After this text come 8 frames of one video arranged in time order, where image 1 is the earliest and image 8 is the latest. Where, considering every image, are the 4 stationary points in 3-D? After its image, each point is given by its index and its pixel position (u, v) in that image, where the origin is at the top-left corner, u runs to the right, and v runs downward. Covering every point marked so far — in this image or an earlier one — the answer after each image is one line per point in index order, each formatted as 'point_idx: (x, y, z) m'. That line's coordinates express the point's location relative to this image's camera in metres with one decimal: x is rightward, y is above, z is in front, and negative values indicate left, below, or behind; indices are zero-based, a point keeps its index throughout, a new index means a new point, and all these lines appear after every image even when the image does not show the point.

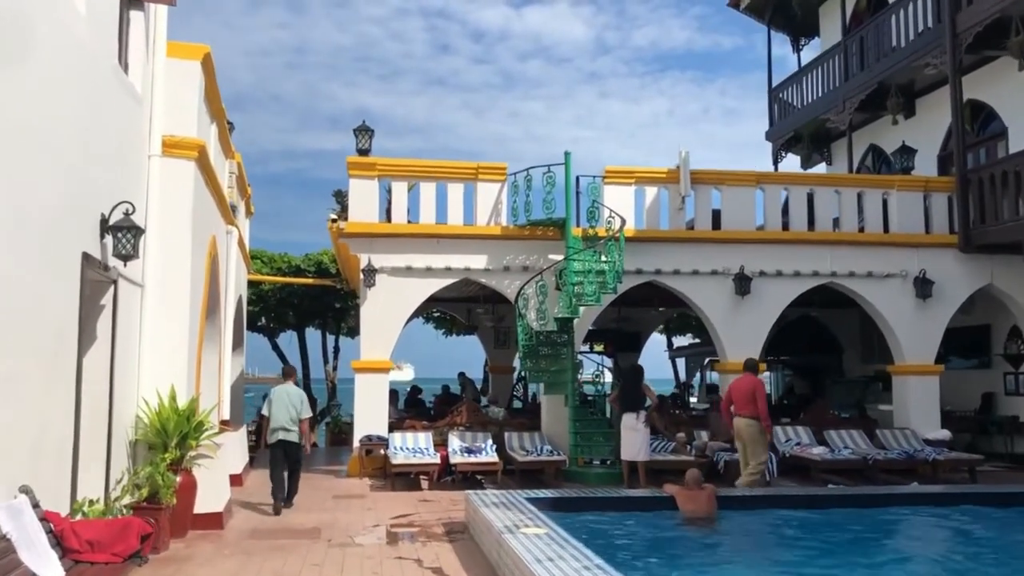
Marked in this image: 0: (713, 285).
0: (+2.7, 0.0, +12.6) m
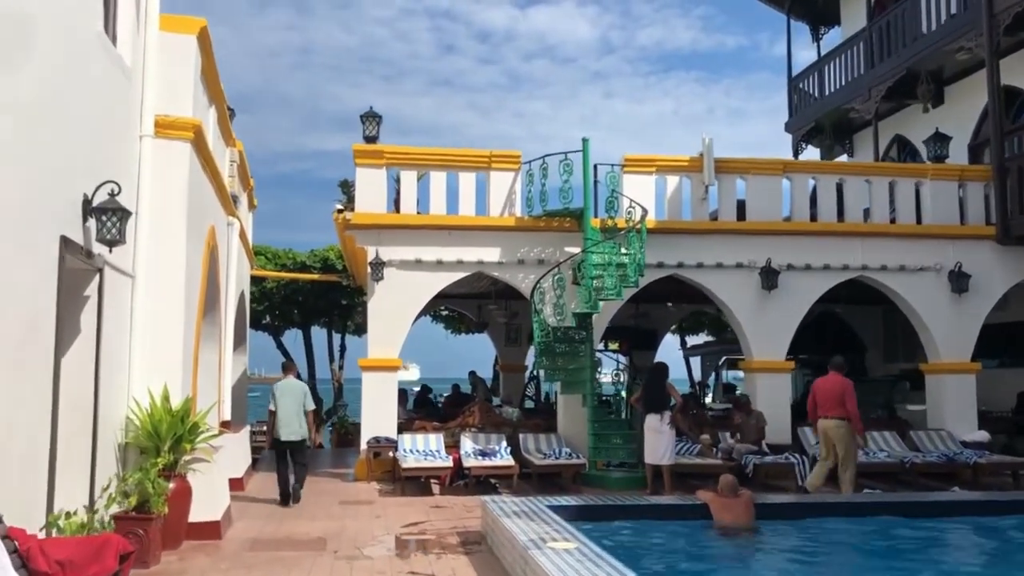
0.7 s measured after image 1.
0: (+2.9, +0.1, +11.9) m
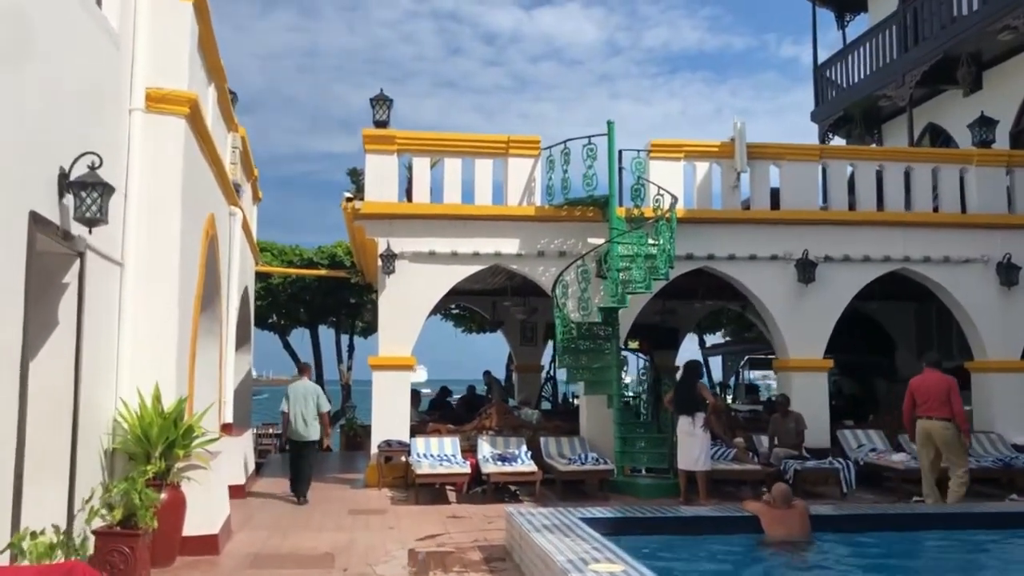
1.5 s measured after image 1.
0: (+3.1, +0.2, +11.2) m
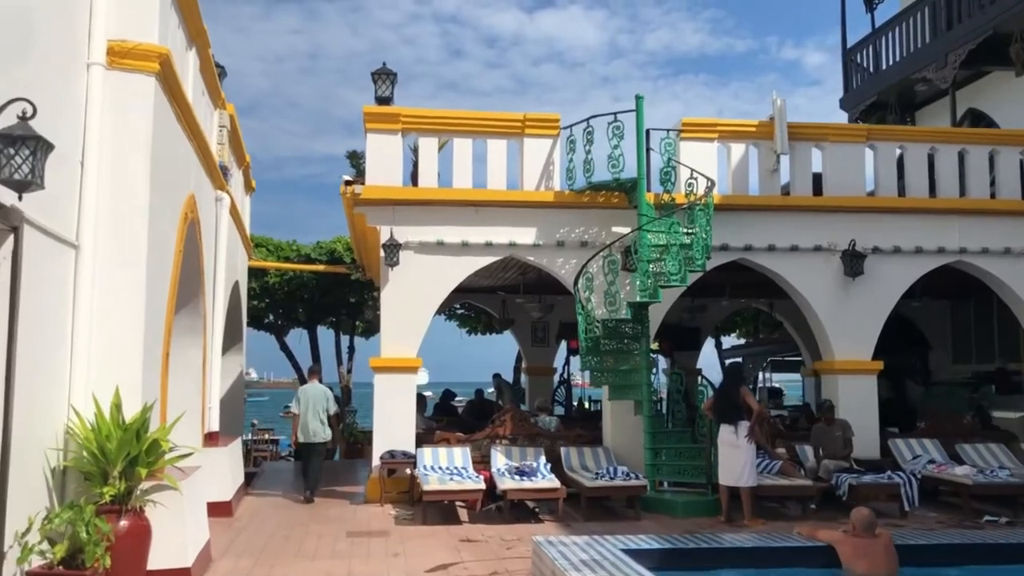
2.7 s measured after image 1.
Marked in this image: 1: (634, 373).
0: (+3.3, +0.3, +10.2) m
1: (+1.2, -0.8, +9.2) m
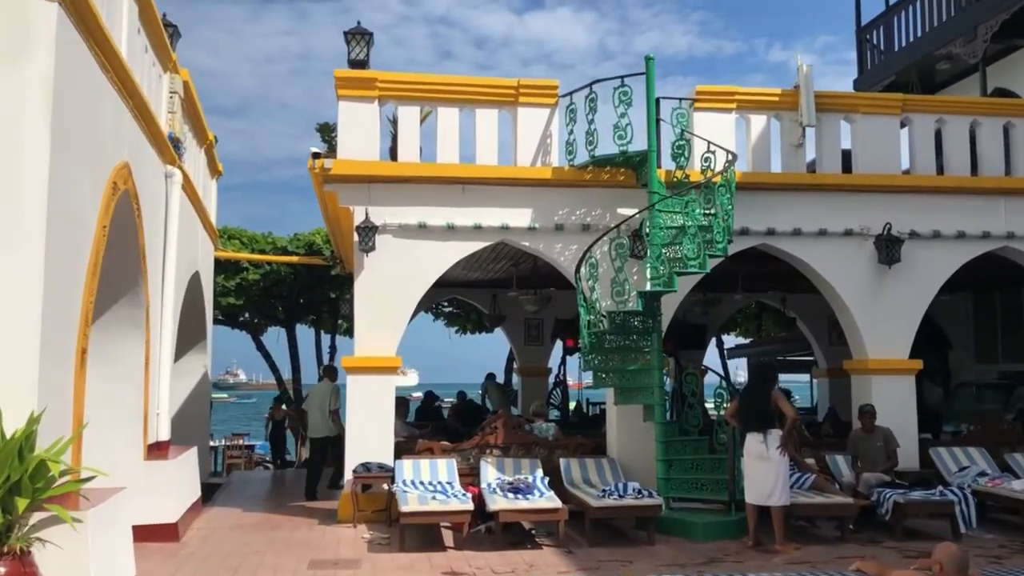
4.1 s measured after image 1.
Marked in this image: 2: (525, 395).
0: (+3.2, +0.4, +9.0) m
1: (+1.1, -0.7, +8.1) m
2: (+0.2, -1.6, +14.0) m
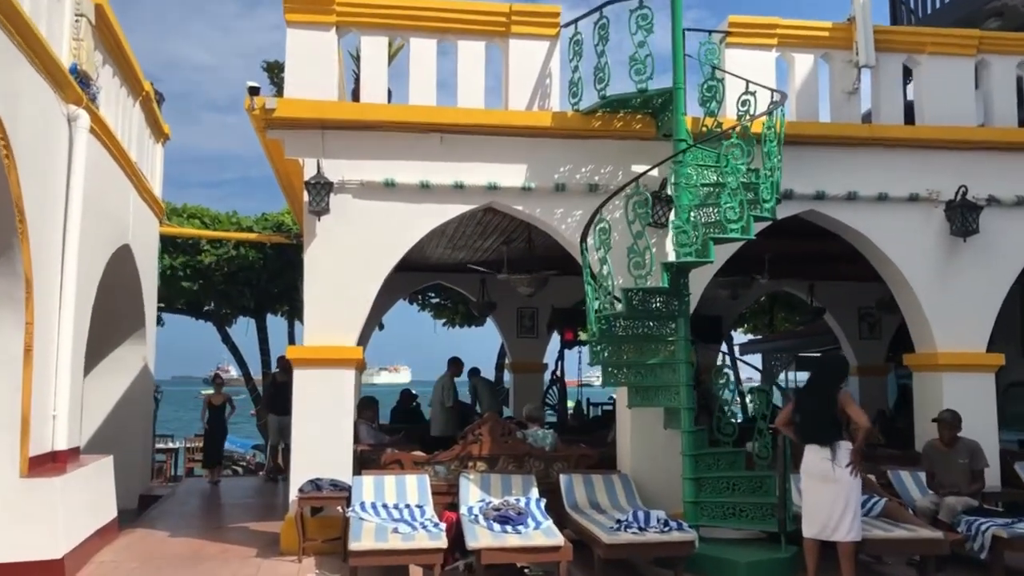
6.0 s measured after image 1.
0: (+3.2, +0.5, +7.4) m
1: (+1.1, -0.6, +6.4) m
2: (+0.1, -1.4, +12.3) m
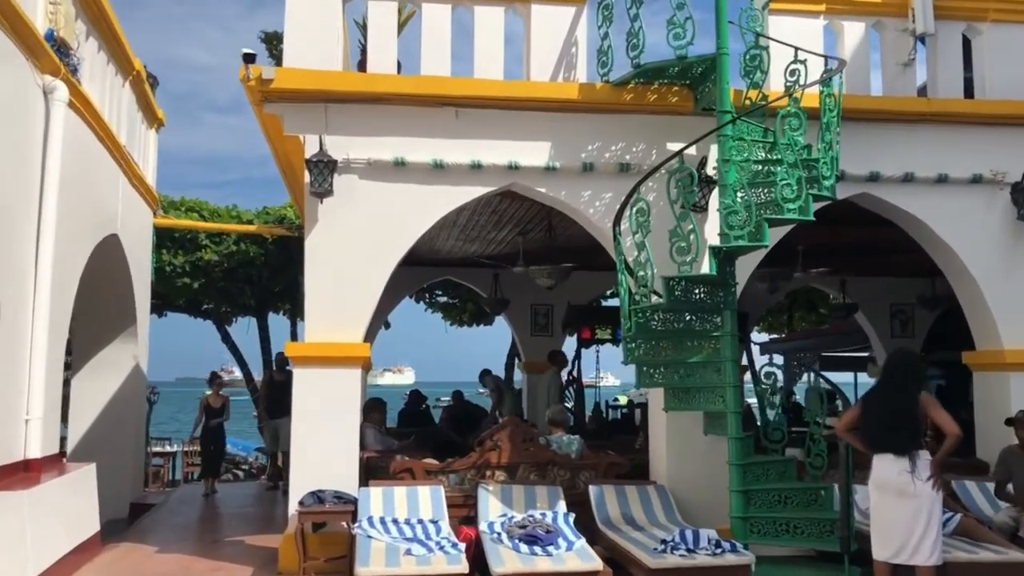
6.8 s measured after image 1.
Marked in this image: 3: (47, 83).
0: (+3.3, +0.6, +6.7) m
1: (+1.2, -0.5, +5.7) m
2: (+0.3, -1.3, +11.7) m
3: (-3.0, +1.3, +6.0) m
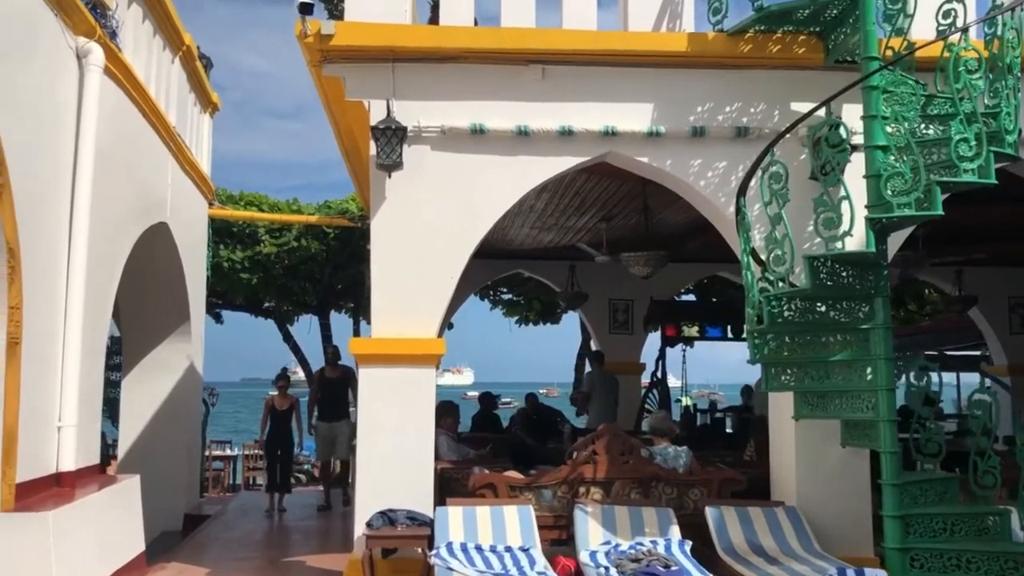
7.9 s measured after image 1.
0: (+3.9, +0.7, +5.6) m
1: (+1.7, -0.4, +4.7) m
2: (+1.2, -1.3, +10.7) m
3: (-2.5, +1.4, +5.3) m
